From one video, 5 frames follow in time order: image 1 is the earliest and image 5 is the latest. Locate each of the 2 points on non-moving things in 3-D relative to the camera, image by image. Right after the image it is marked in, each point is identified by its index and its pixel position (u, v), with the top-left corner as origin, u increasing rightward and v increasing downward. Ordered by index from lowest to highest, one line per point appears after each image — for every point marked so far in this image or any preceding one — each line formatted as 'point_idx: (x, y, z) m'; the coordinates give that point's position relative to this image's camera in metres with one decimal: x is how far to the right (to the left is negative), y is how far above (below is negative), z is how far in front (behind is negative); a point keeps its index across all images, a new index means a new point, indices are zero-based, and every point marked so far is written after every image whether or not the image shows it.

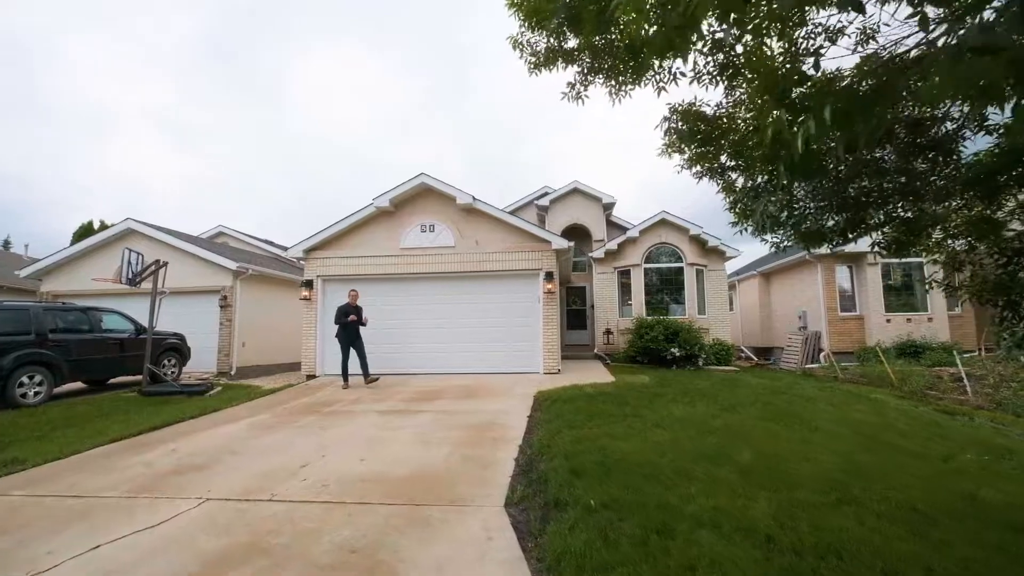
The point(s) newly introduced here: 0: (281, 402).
0: (-3.6, -1.8, +7.6) m
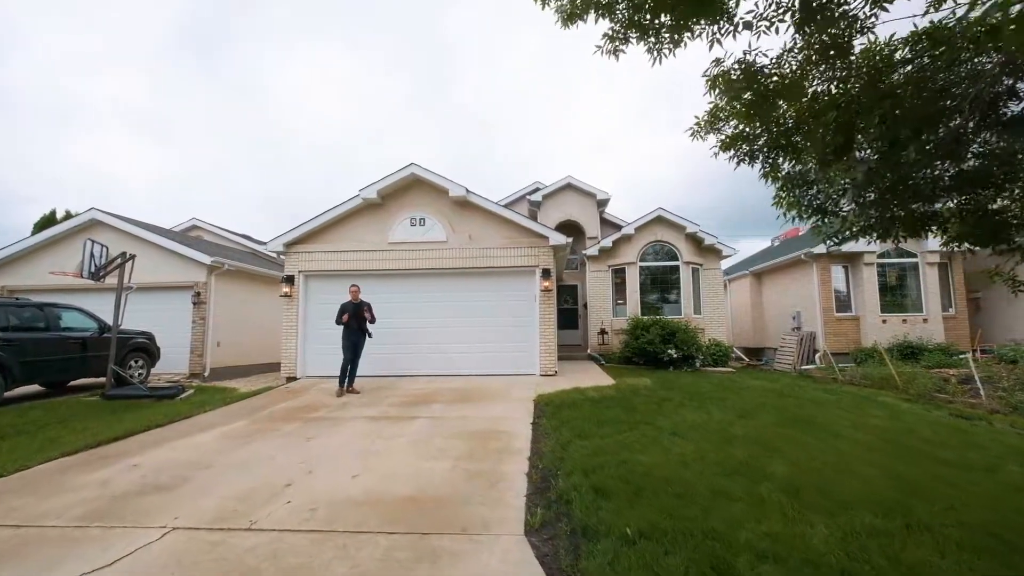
0: (-3.7, -1.7, +7.0) m
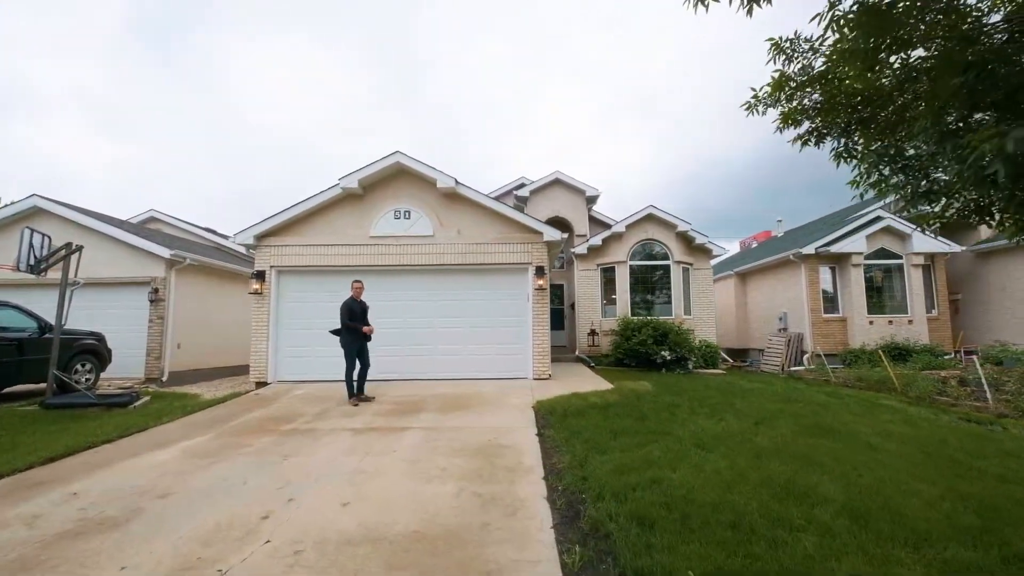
0: (-3.7, -1.7, +6.3) m
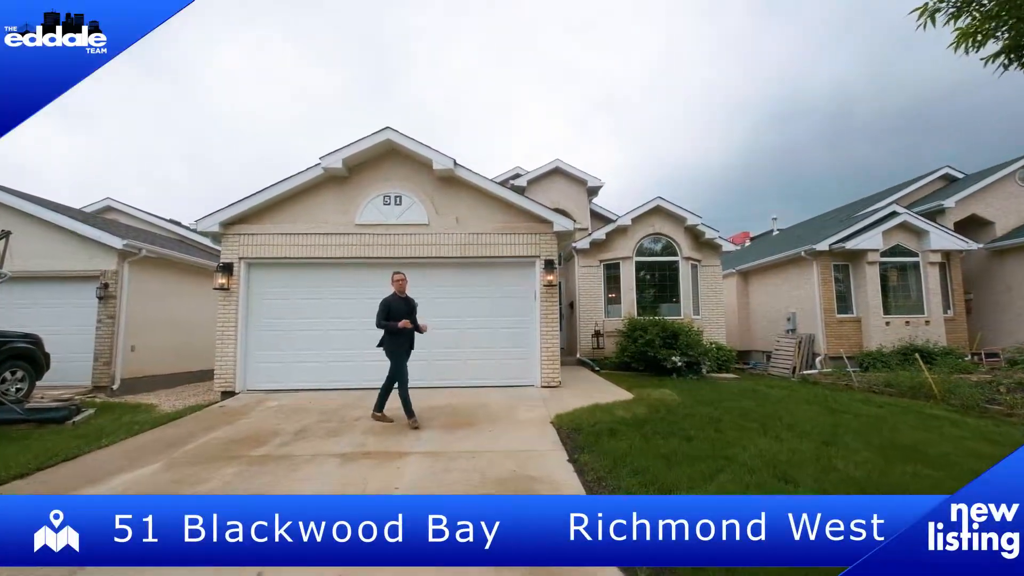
0: (-3.5, -1.6, +5.2) m
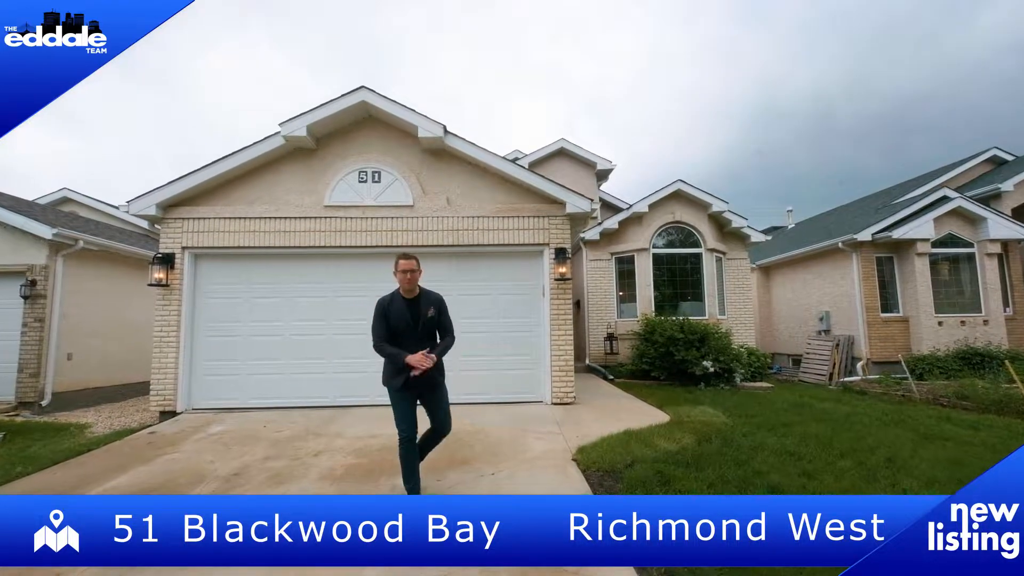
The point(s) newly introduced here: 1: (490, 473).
0: (-3.4, -1.5, +3.8) m
1: (-0.2, -1.5, +3.8) m
